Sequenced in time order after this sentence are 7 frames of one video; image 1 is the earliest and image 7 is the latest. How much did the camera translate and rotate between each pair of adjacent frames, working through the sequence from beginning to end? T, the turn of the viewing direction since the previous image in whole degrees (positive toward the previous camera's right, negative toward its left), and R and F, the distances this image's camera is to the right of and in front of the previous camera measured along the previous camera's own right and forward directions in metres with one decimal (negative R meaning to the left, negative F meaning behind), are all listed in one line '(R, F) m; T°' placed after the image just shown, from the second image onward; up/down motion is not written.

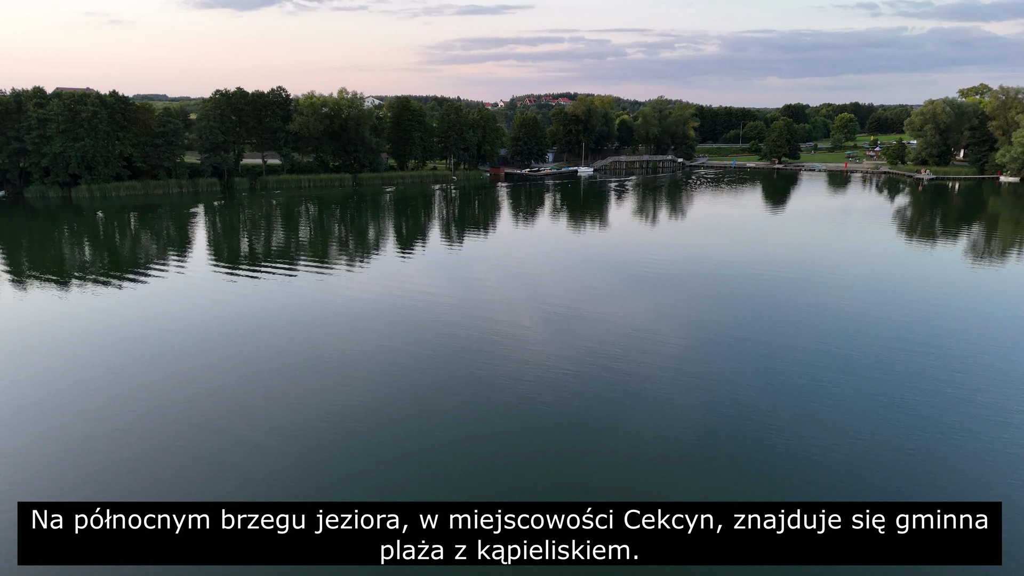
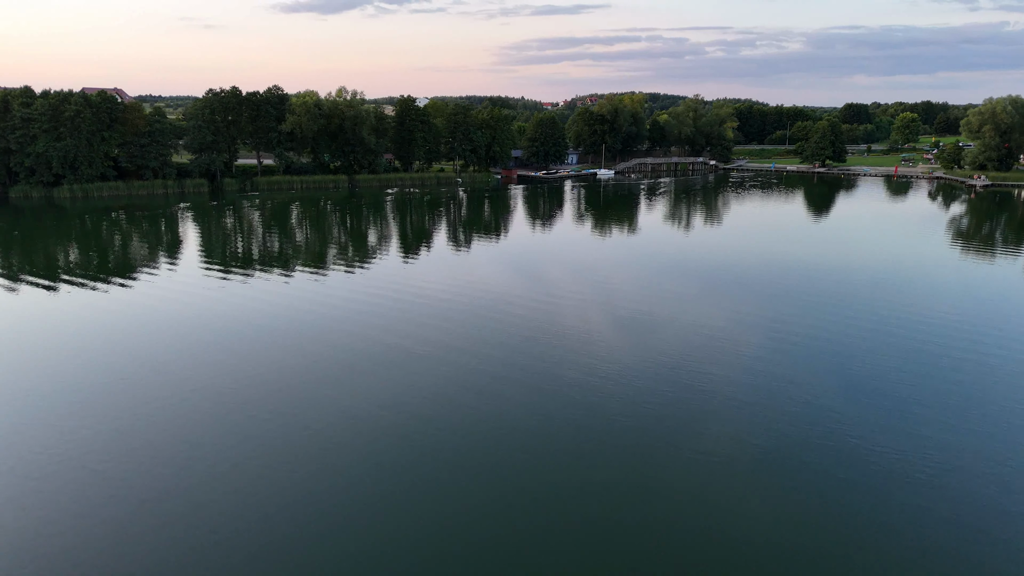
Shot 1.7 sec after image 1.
(+5.2, +3.8) m; -5°
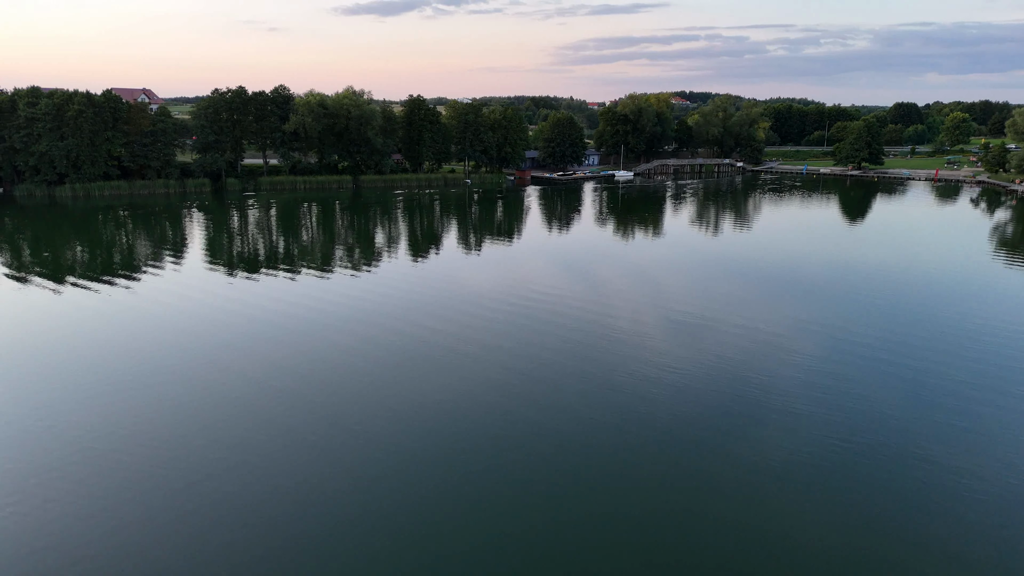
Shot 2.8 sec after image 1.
(+3.3, +1.9) m; -4°
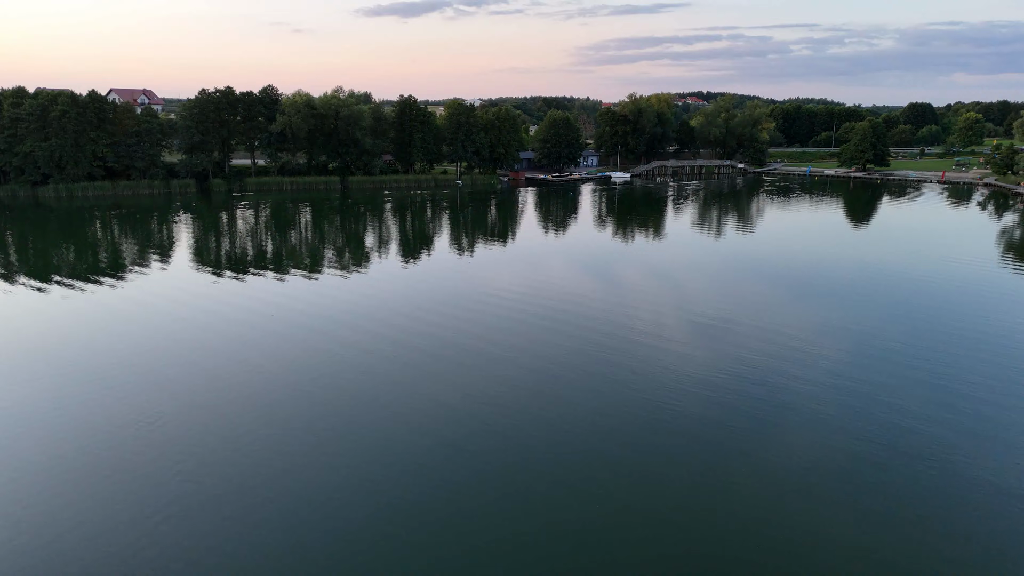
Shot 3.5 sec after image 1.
(+2.2, +1.0) m; -1°
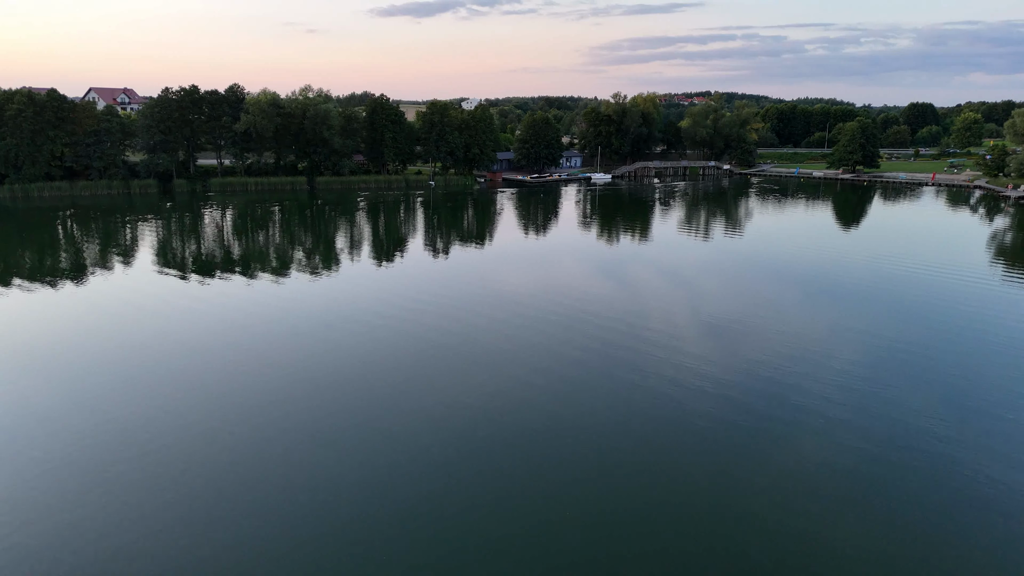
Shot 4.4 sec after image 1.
(+3.1, +1.5) m; 0°
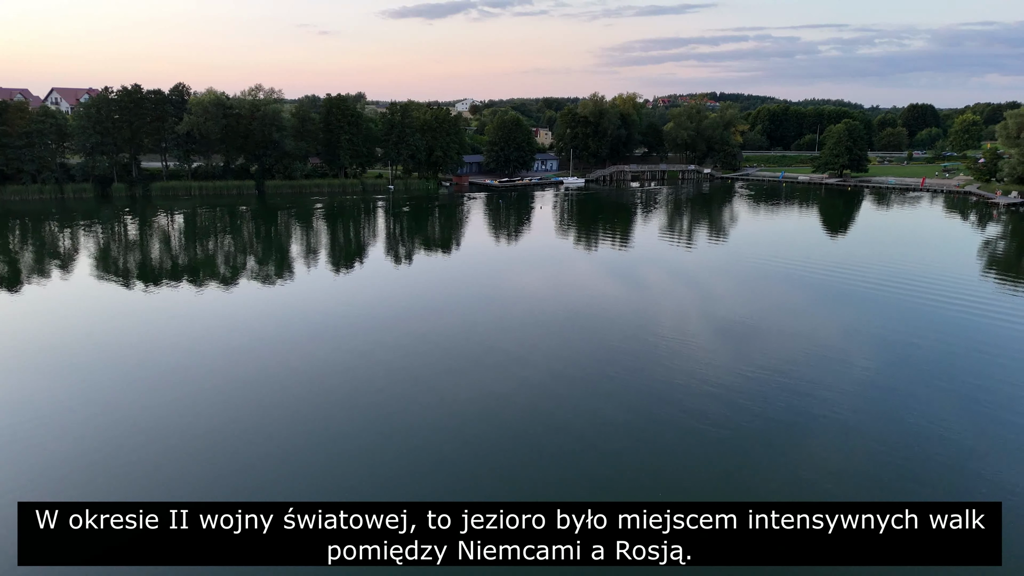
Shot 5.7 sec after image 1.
(+3.4, +3.2) m; 0°
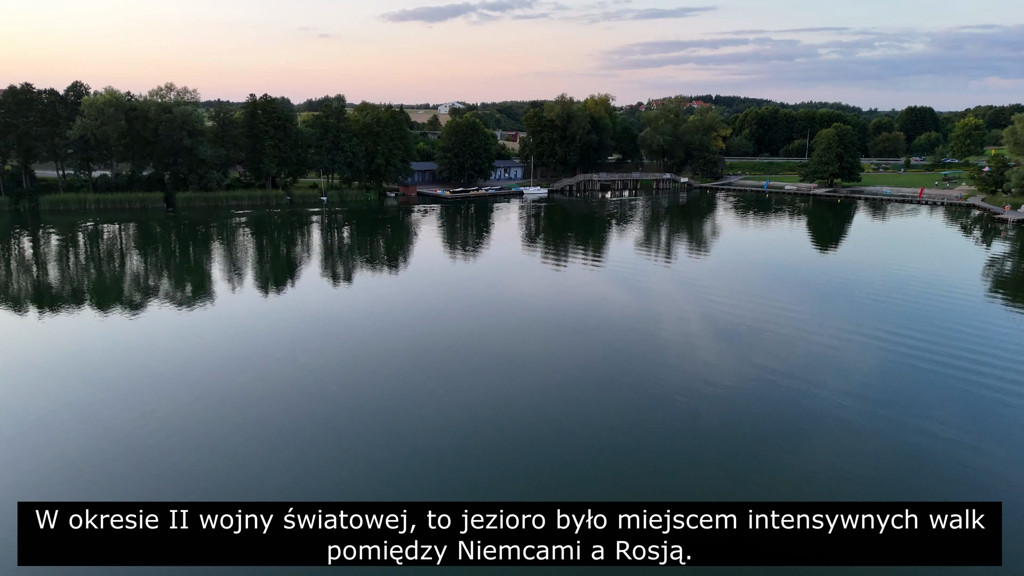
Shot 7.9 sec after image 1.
(+4.2, +6.4) m; 0°
